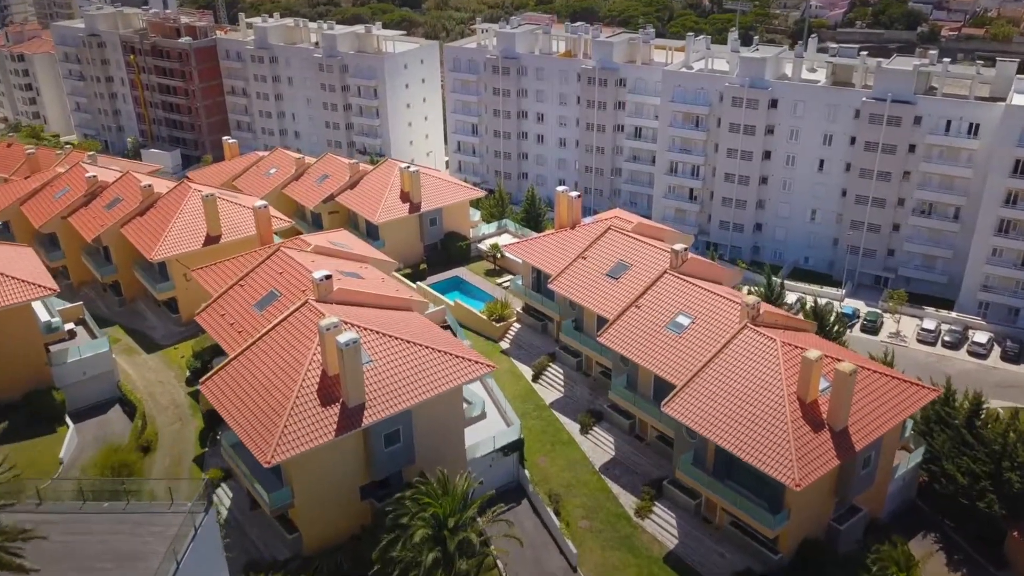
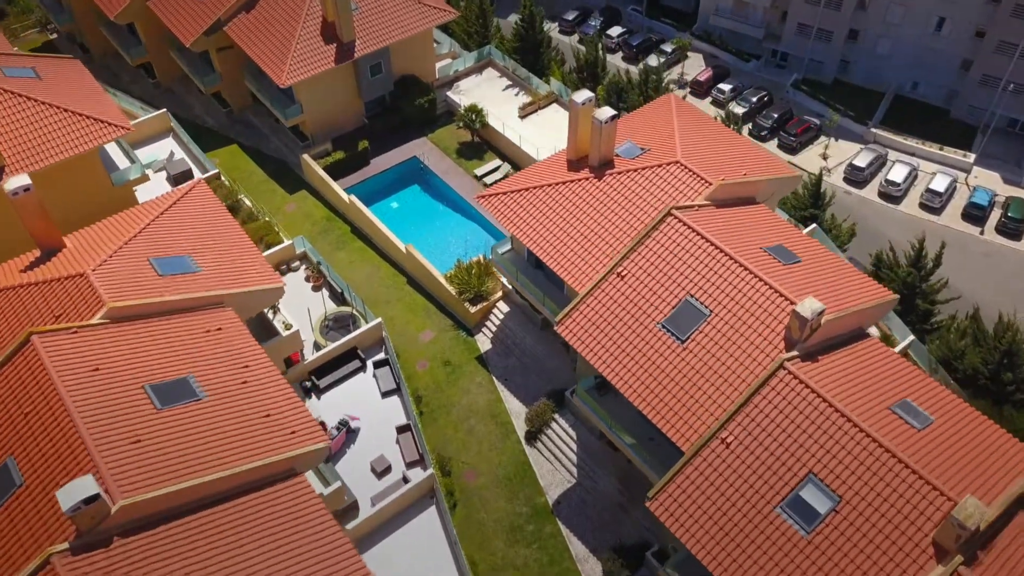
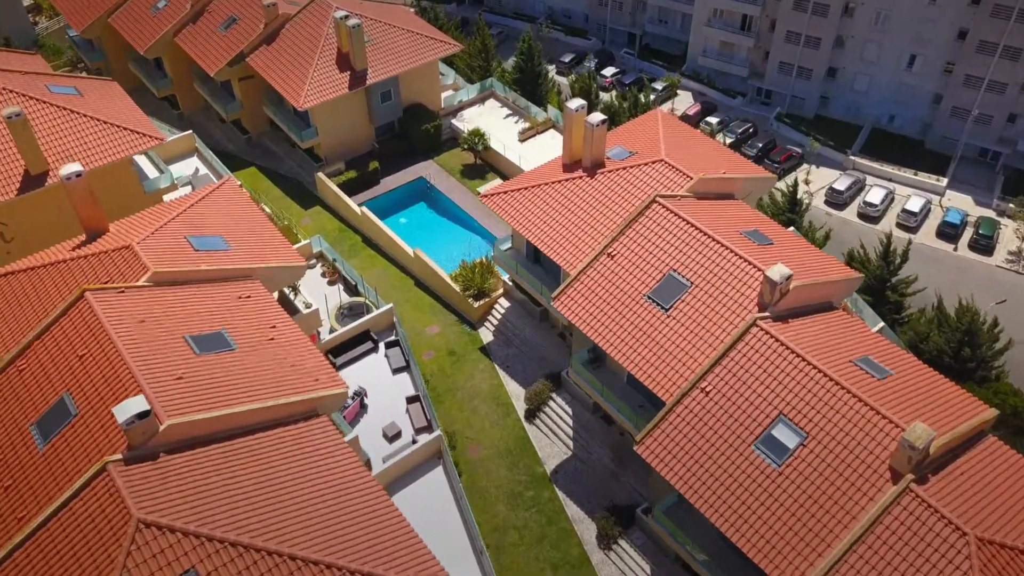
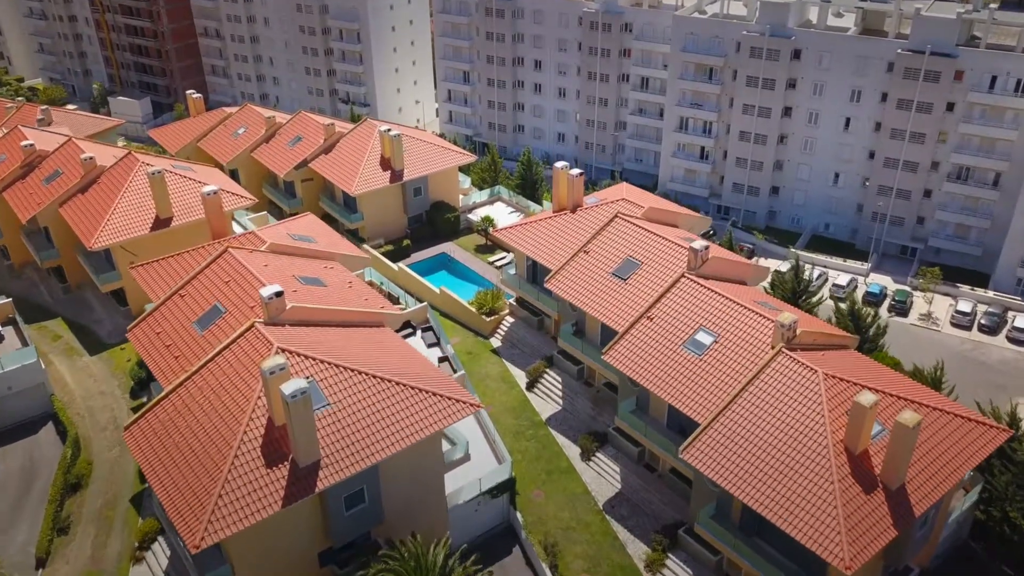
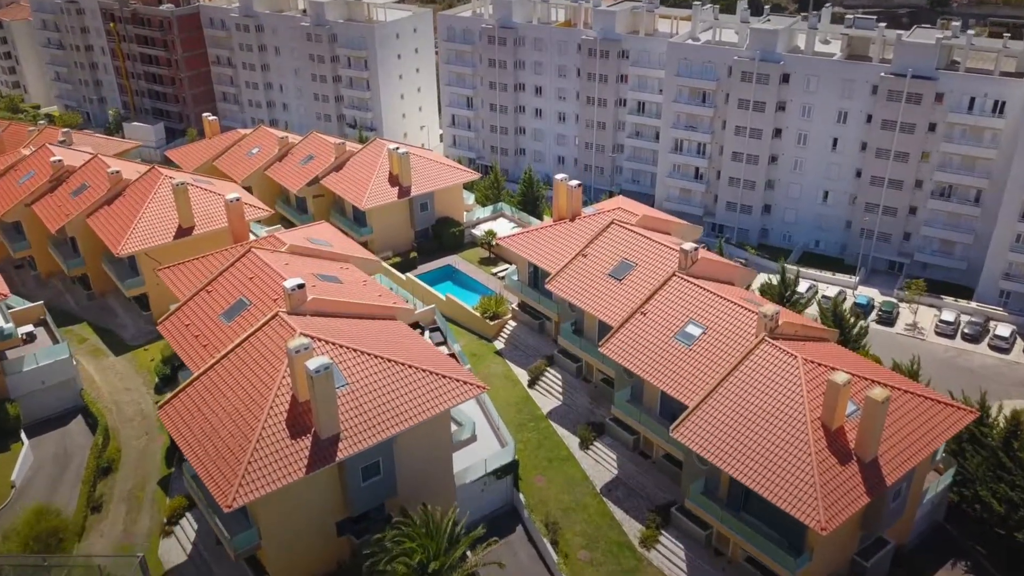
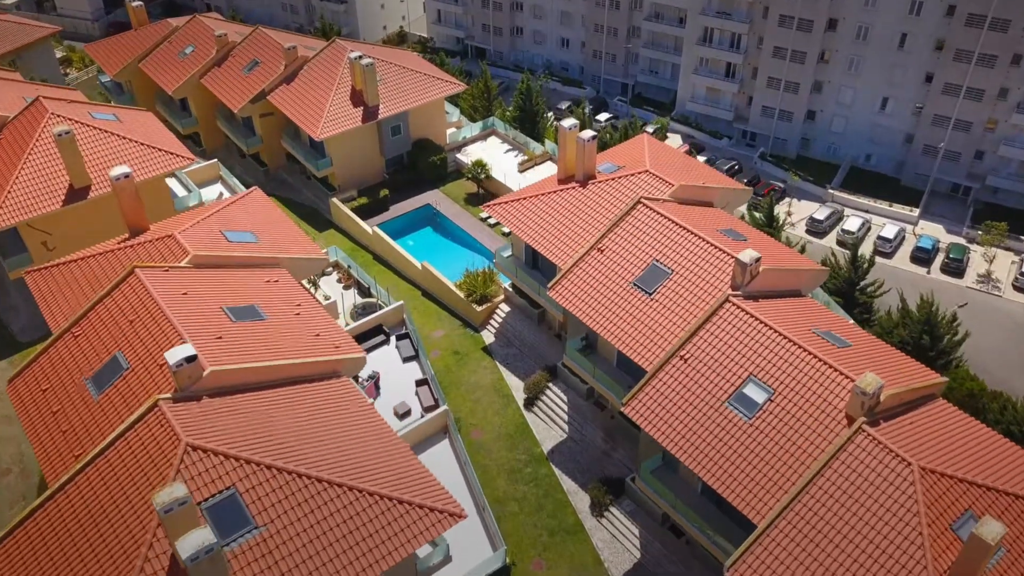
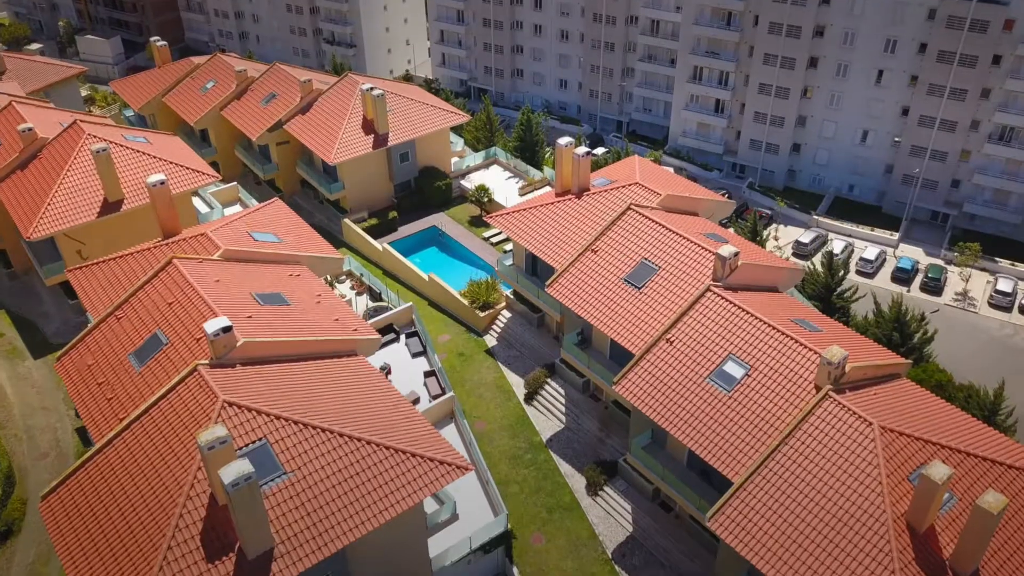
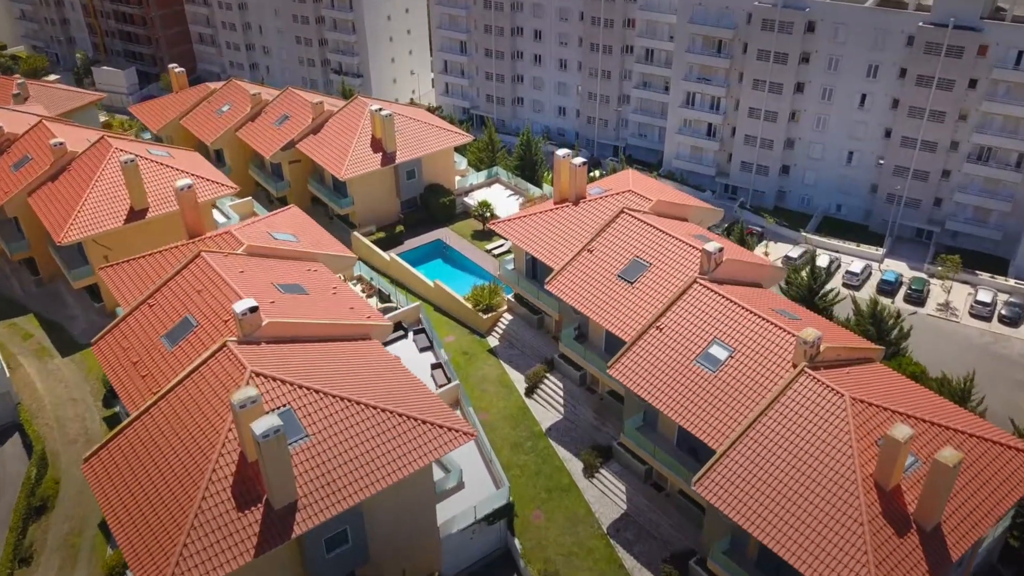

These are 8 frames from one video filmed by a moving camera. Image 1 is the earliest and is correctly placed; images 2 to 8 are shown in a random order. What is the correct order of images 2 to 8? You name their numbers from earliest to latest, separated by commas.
5, 4, 8, 7, 6, 3, 2
